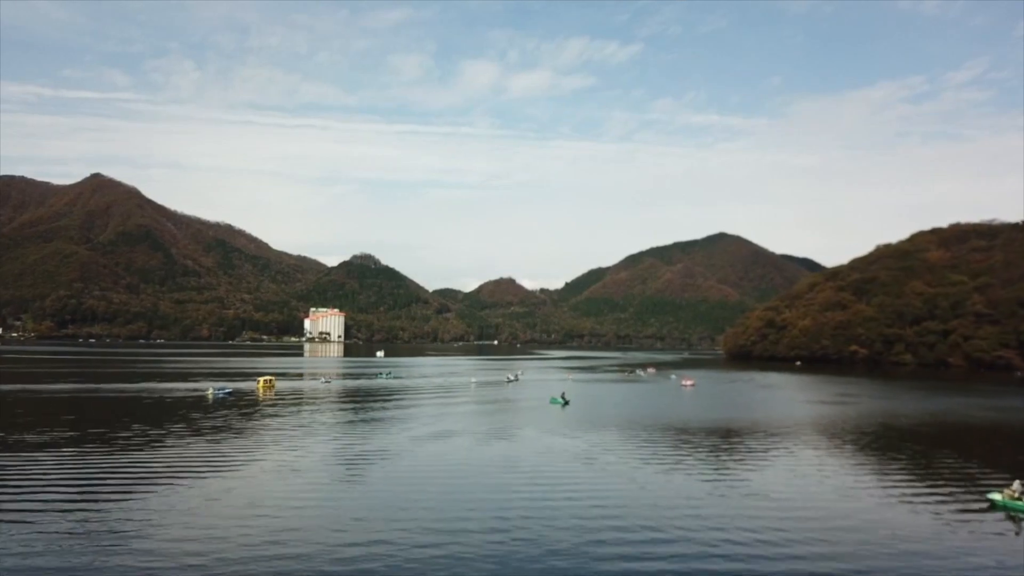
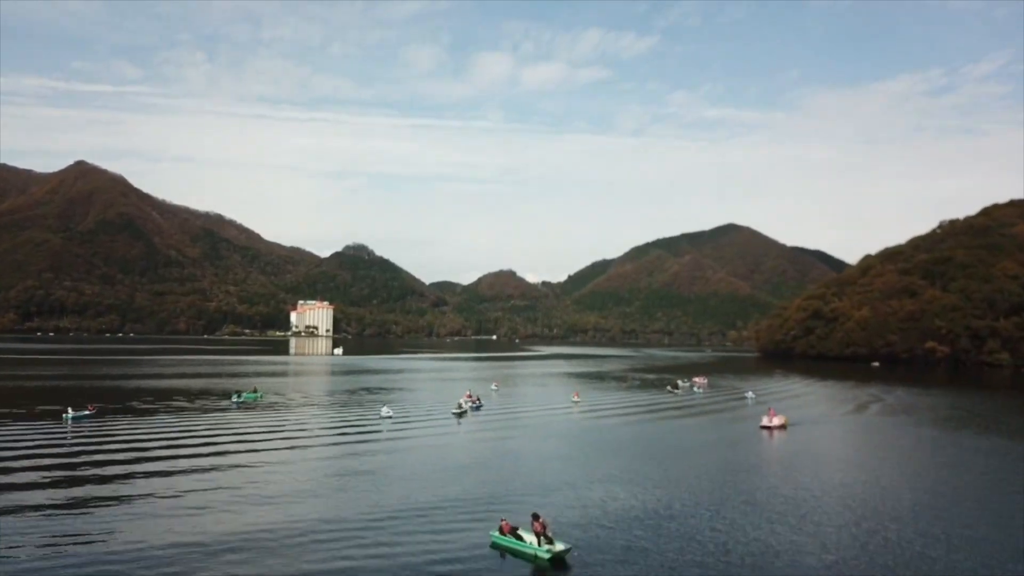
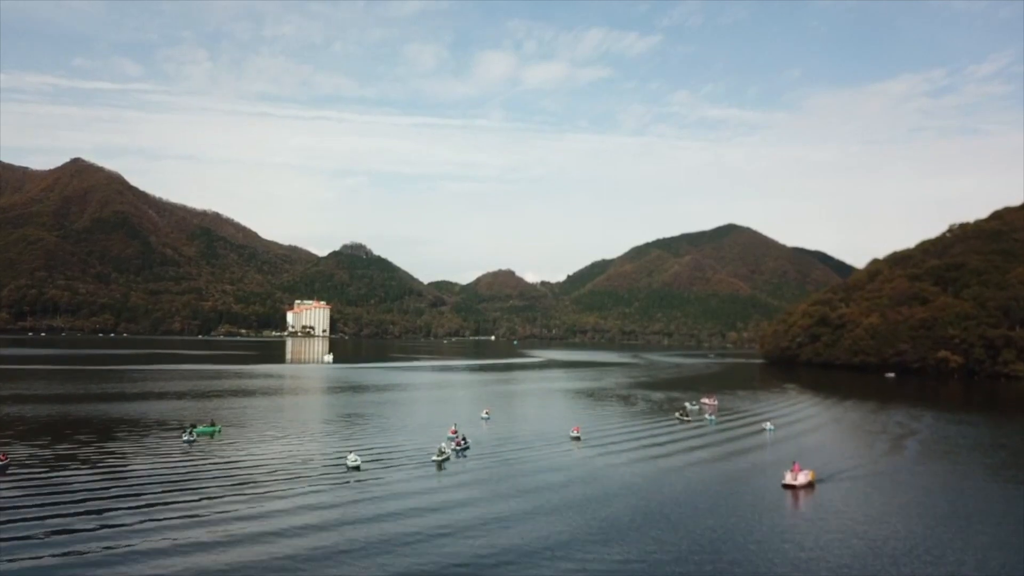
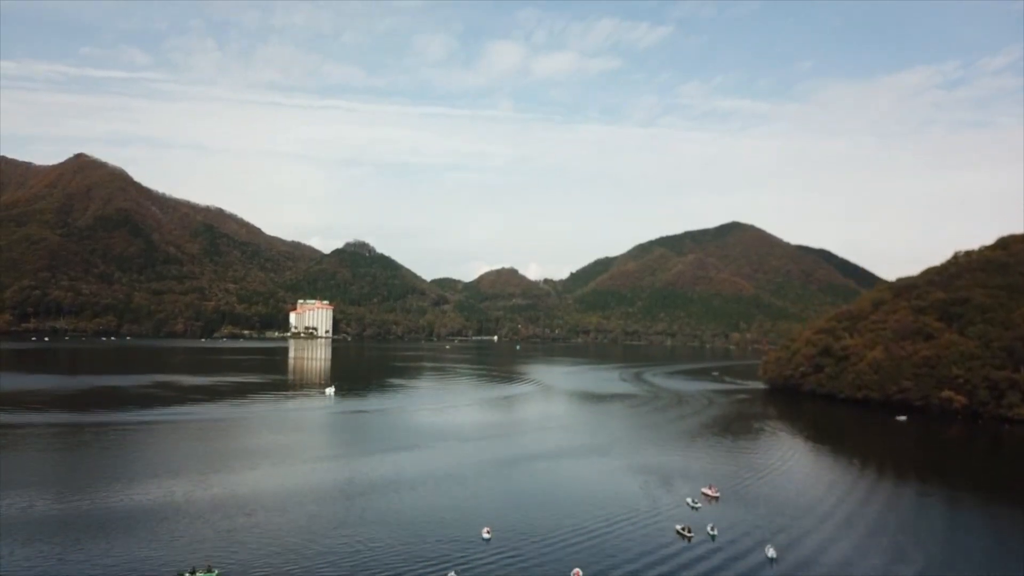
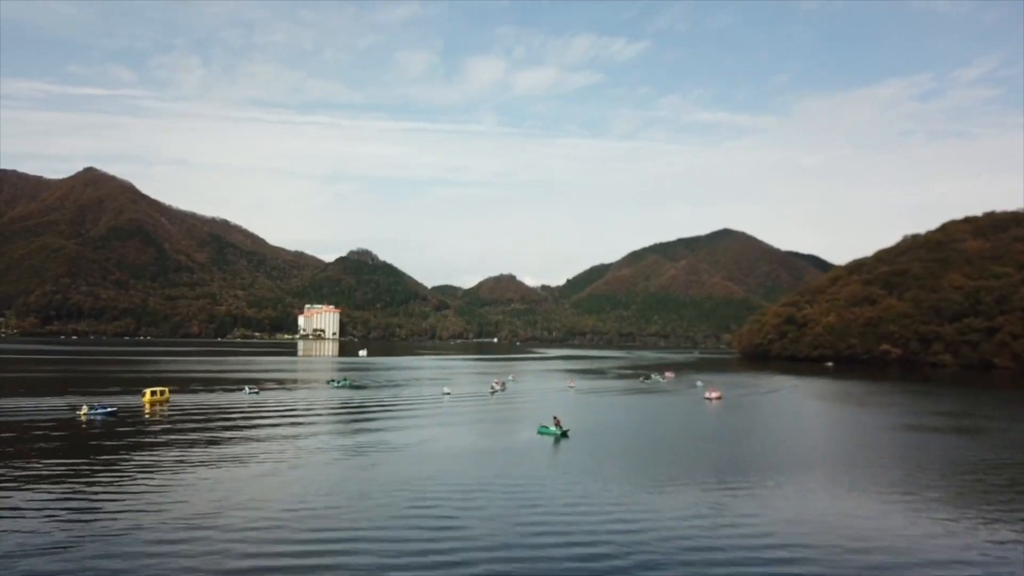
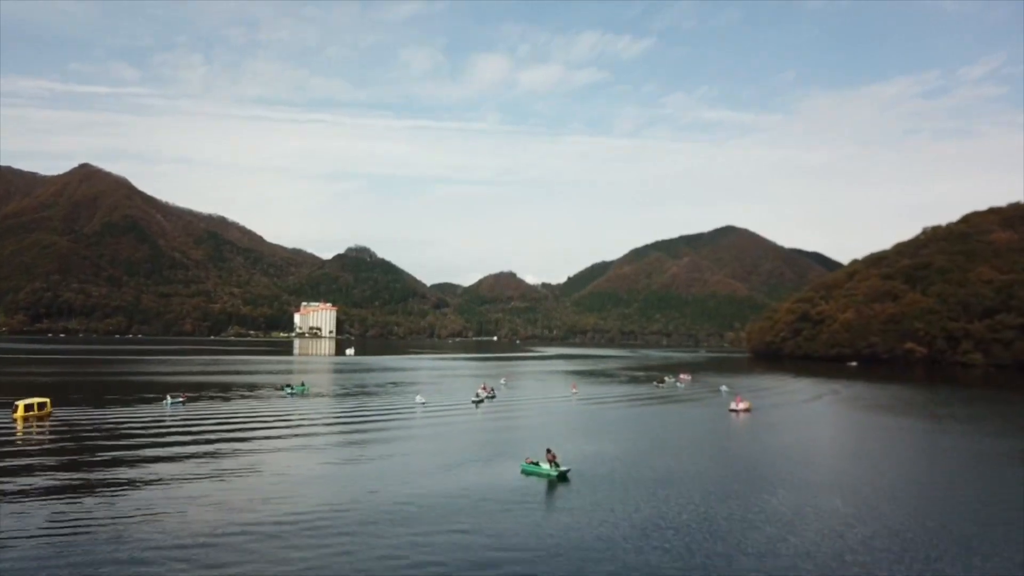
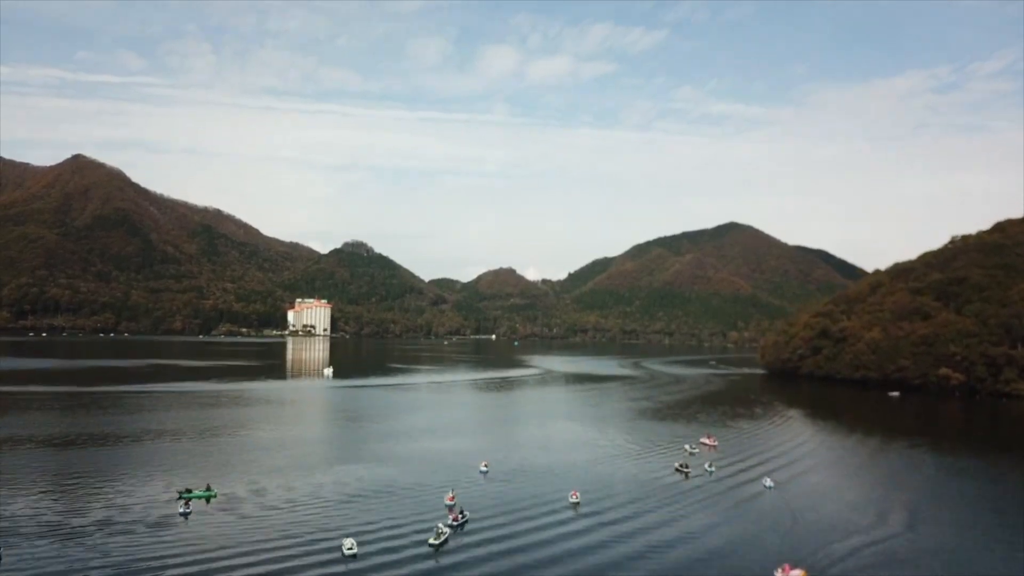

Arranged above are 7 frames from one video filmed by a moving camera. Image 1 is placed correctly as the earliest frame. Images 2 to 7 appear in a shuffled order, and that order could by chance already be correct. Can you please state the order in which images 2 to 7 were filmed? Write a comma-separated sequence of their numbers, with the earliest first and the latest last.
5, 6, 2, 3, 7, 4
